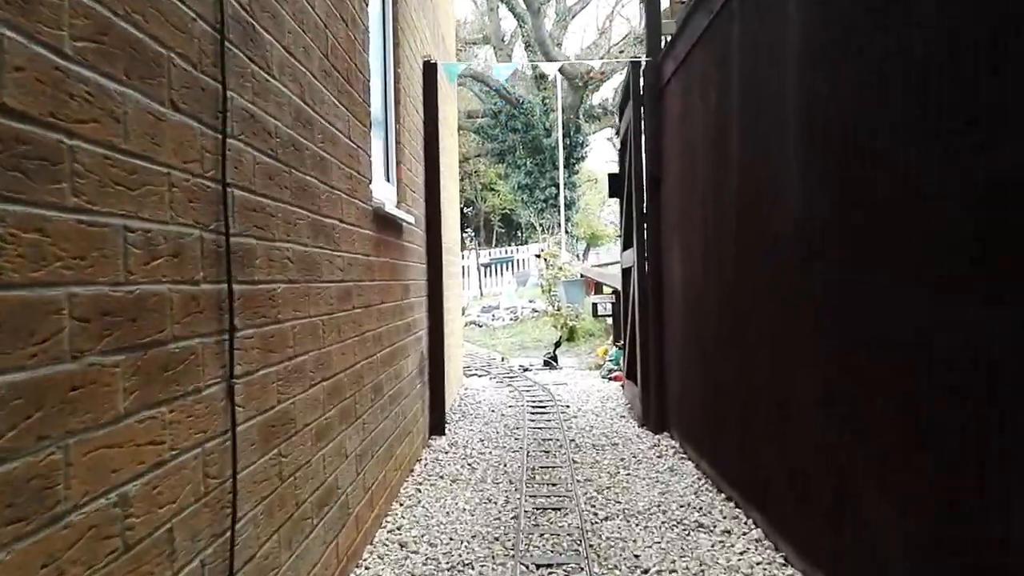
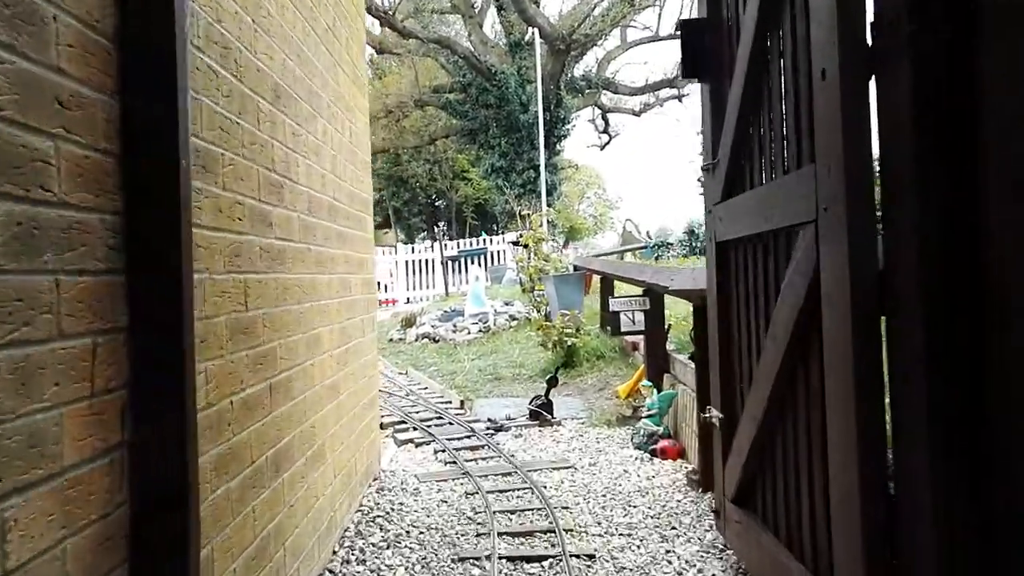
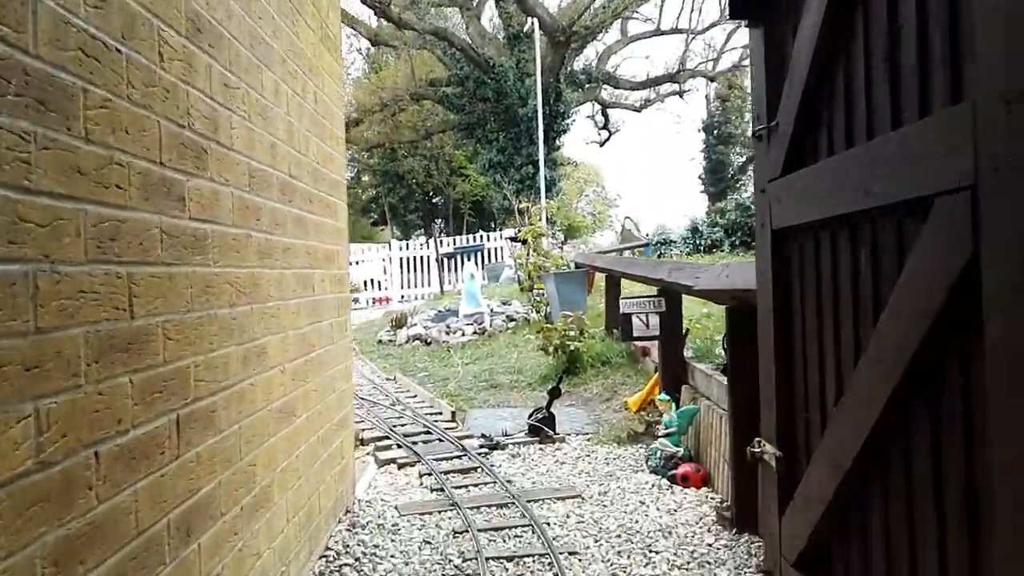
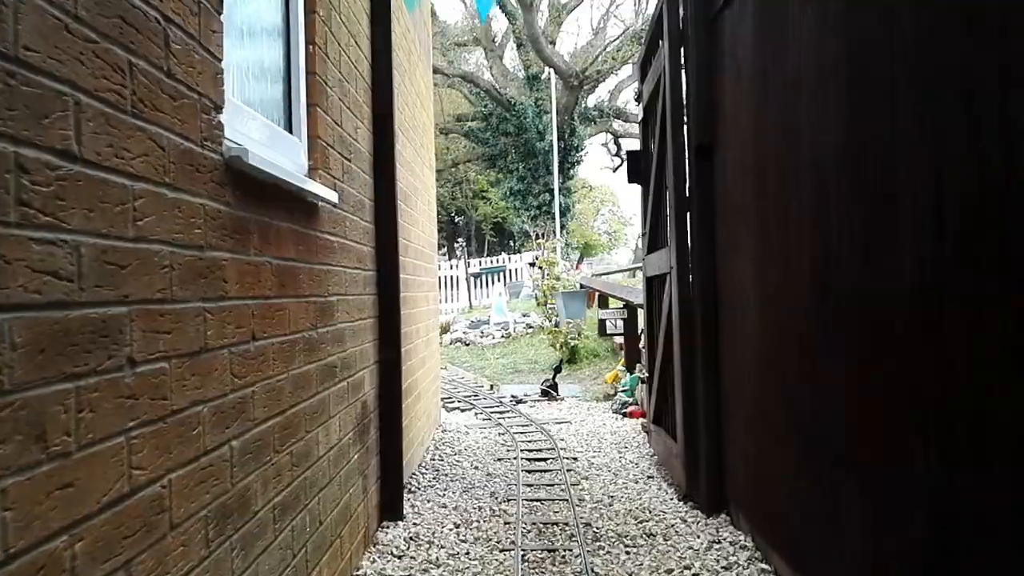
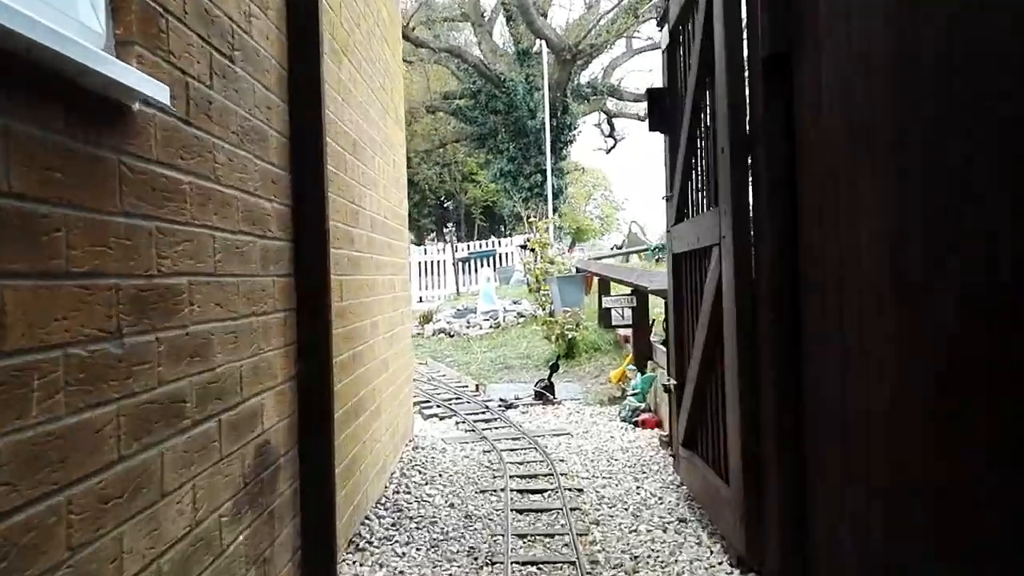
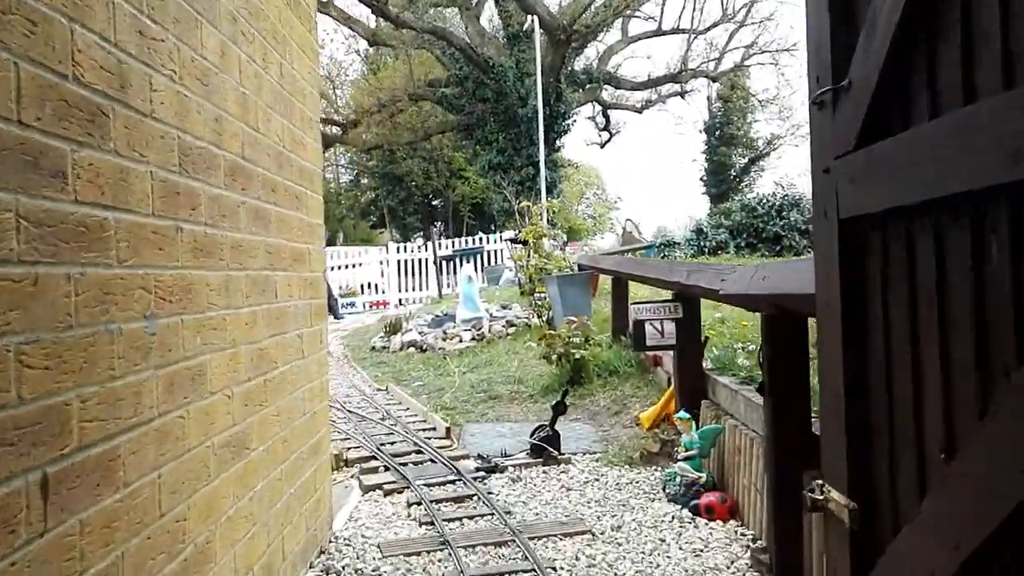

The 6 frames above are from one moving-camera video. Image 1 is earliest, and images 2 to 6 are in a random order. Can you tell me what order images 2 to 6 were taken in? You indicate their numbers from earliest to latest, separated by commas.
4, 5, 2, 3, 6
